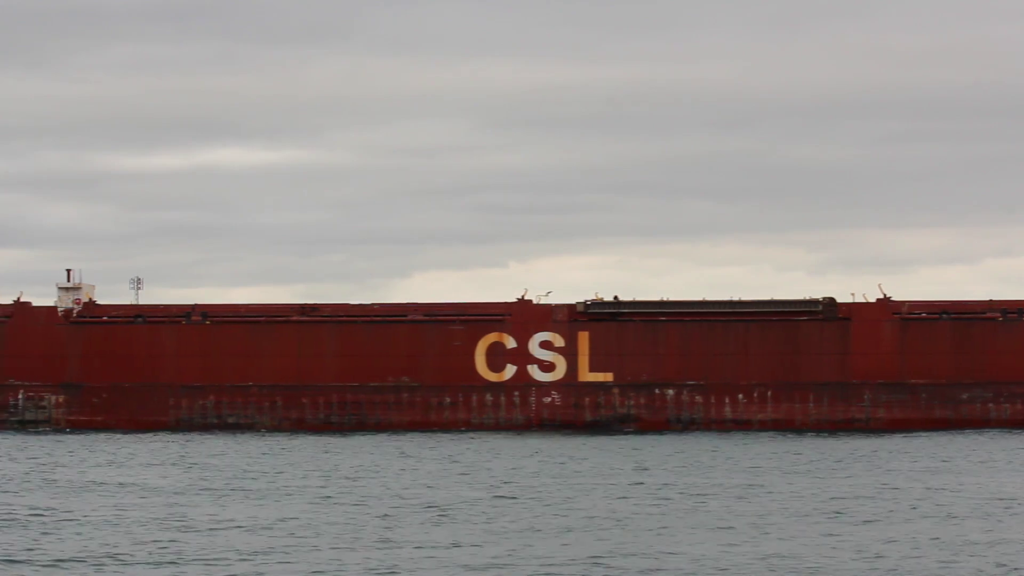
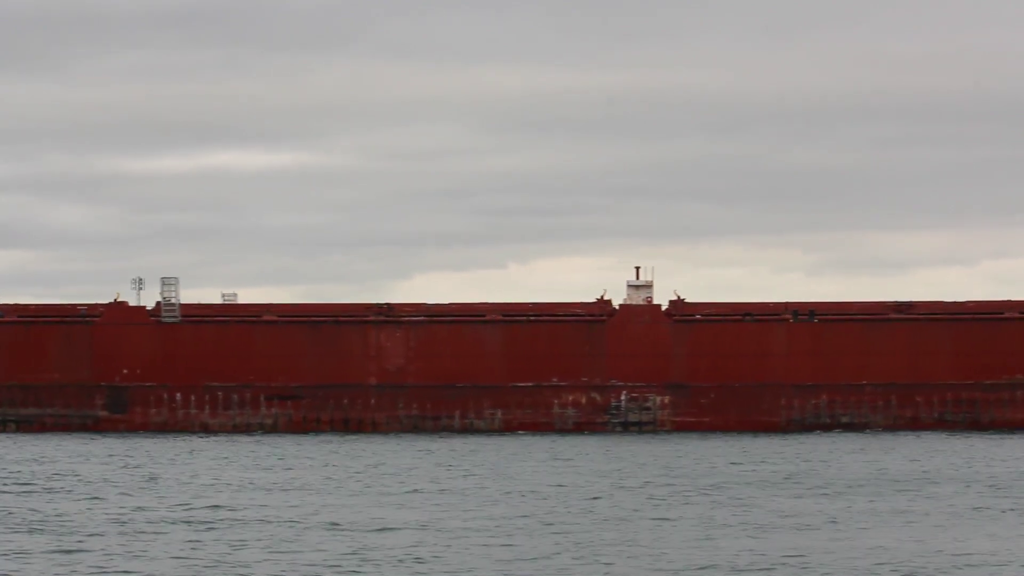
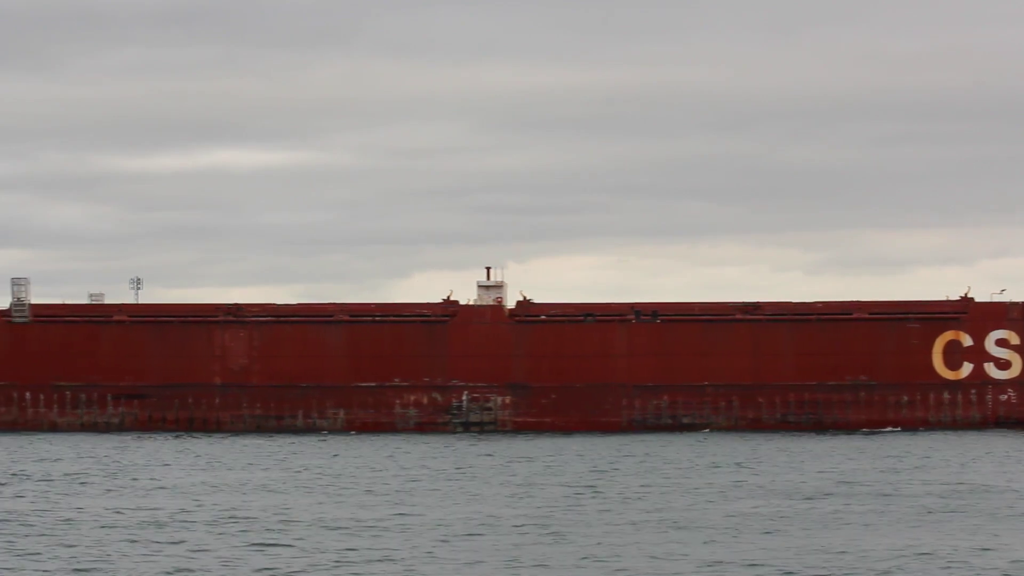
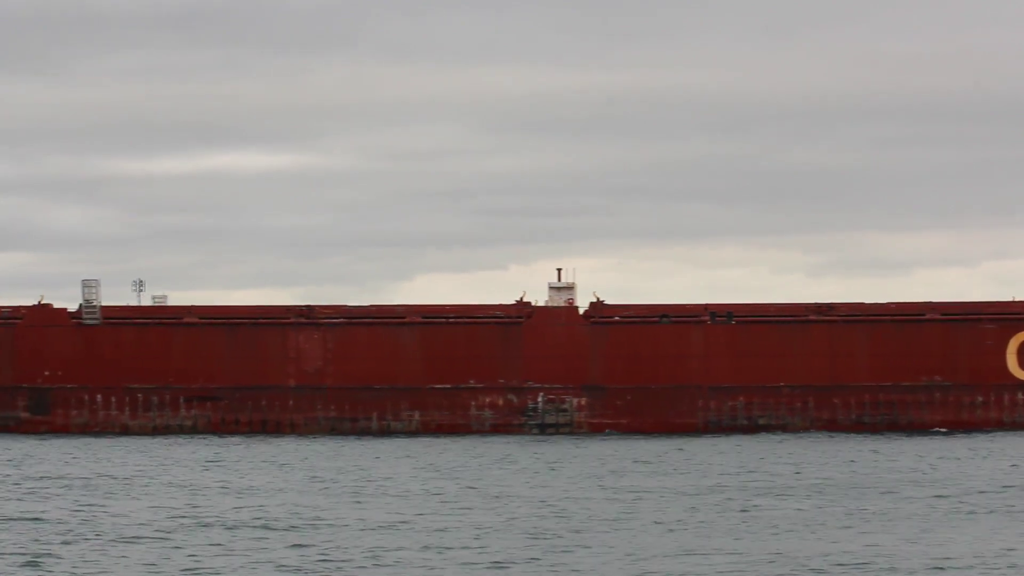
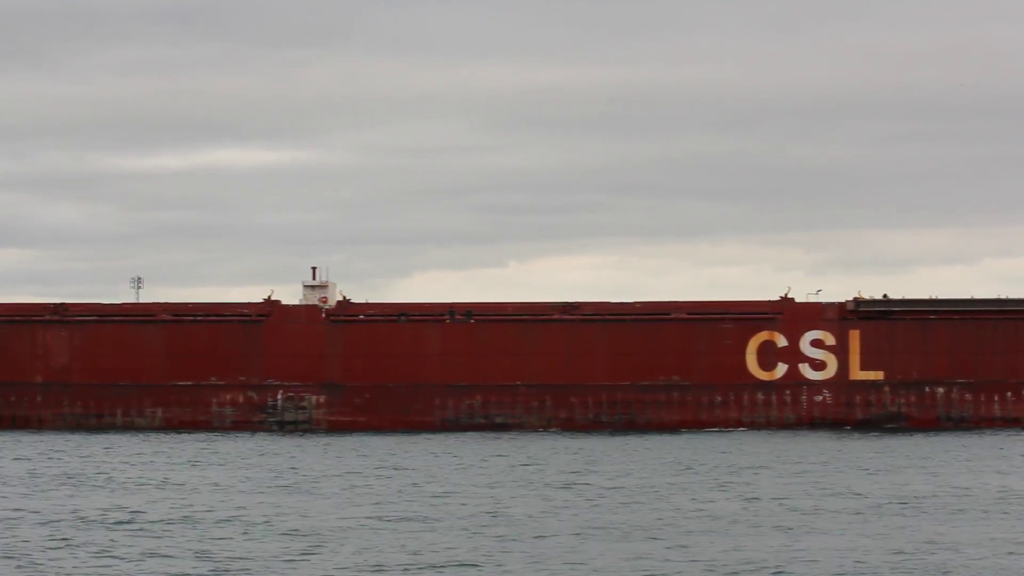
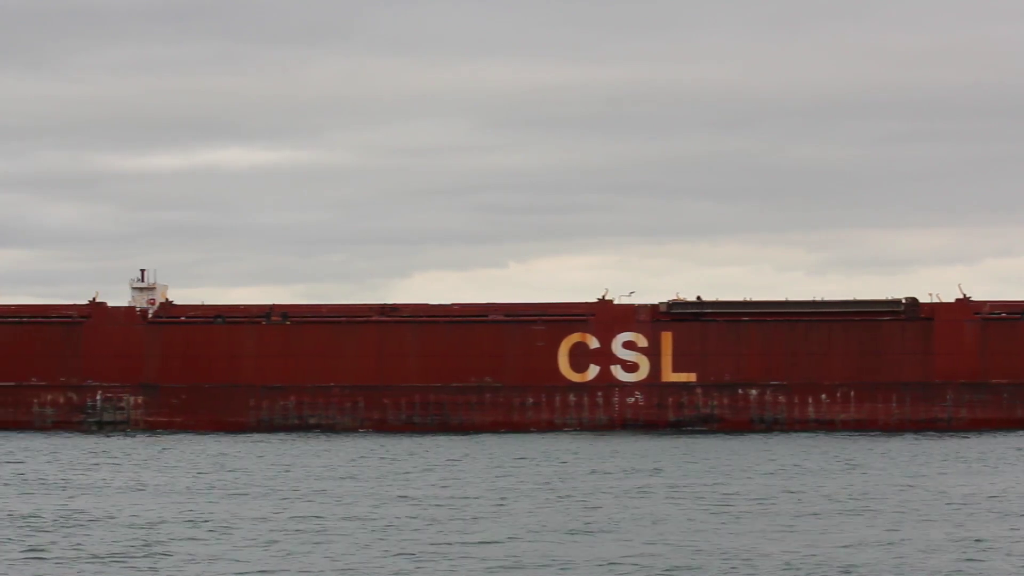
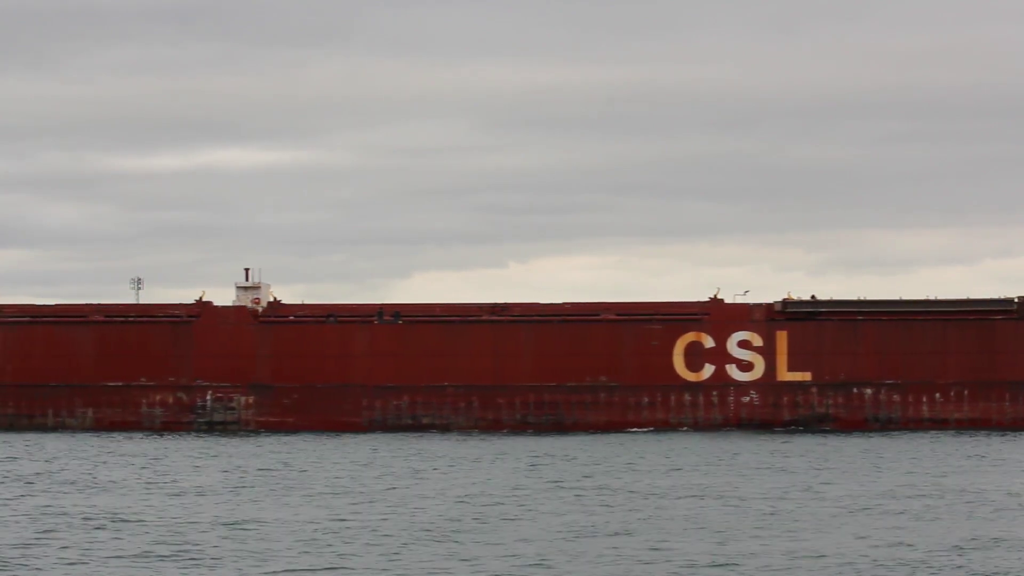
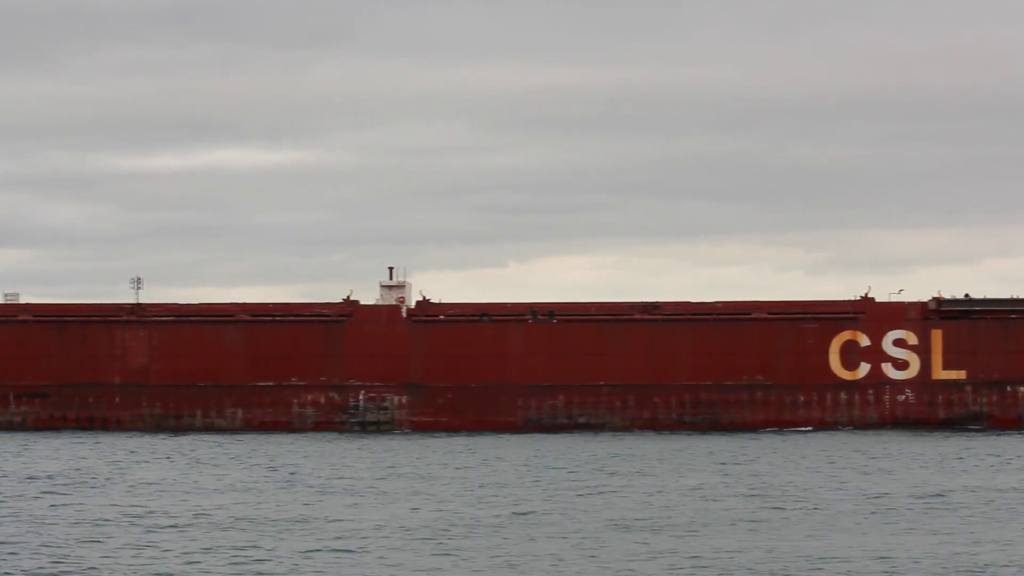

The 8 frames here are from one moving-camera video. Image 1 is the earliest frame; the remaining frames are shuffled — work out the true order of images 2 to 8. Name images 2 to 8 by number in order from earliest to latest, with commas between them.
6, 7, 5, 8, 3, 4, 2
